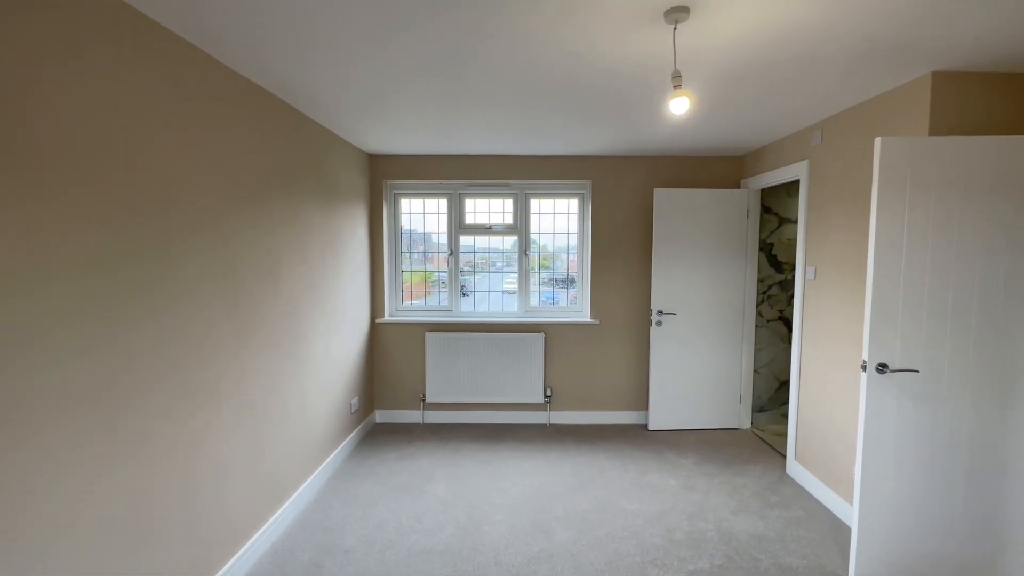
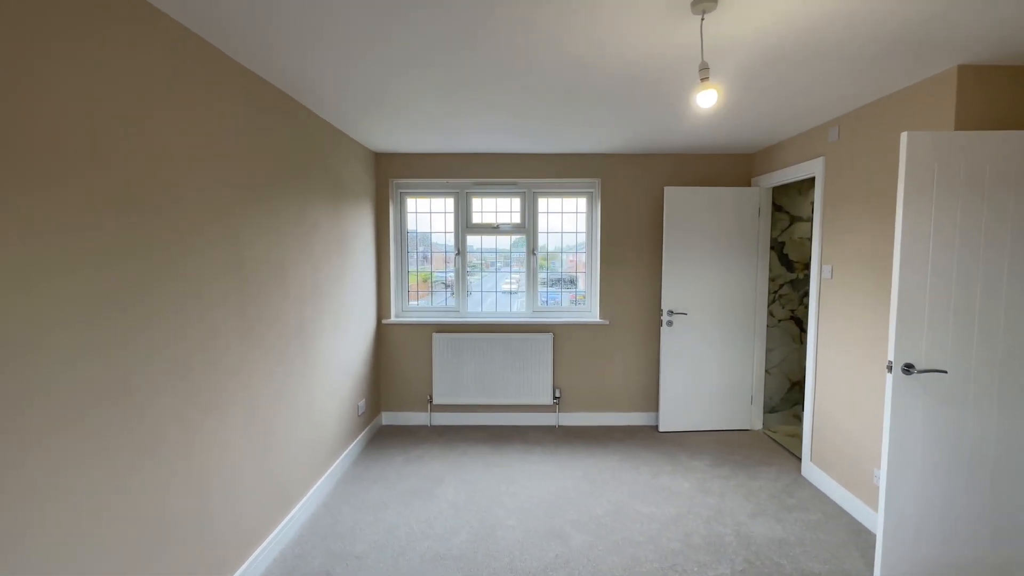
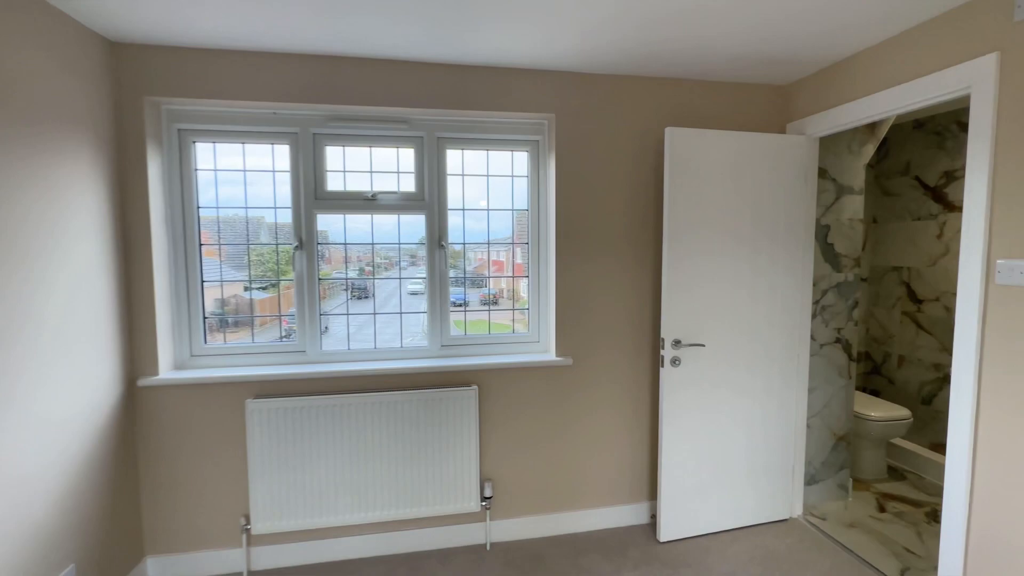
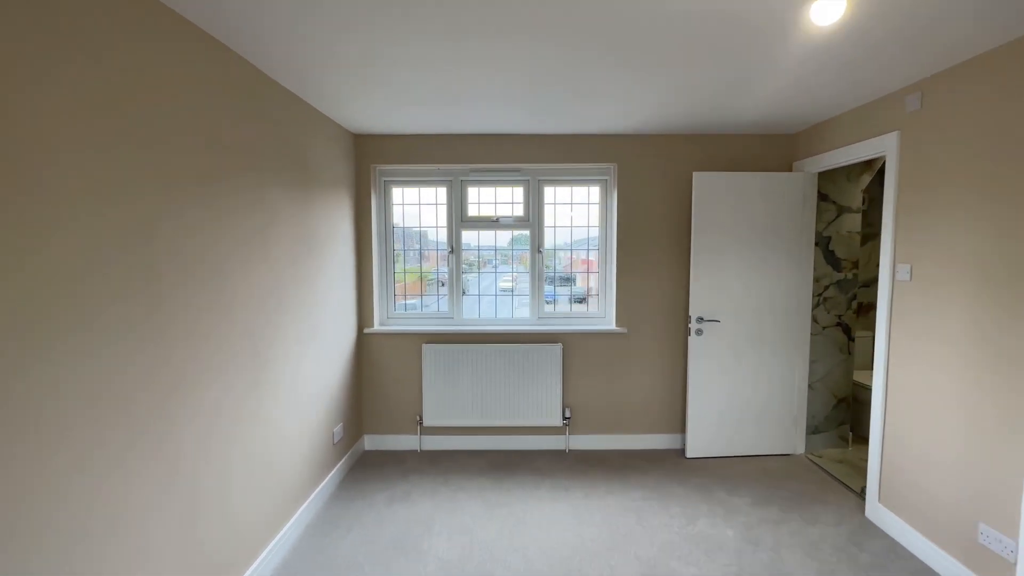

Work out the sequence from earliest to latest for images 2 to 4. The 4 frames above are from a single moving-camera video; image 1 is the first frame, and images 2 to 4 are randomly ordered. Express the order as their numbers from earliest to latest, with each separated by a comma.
2, 4, 3
